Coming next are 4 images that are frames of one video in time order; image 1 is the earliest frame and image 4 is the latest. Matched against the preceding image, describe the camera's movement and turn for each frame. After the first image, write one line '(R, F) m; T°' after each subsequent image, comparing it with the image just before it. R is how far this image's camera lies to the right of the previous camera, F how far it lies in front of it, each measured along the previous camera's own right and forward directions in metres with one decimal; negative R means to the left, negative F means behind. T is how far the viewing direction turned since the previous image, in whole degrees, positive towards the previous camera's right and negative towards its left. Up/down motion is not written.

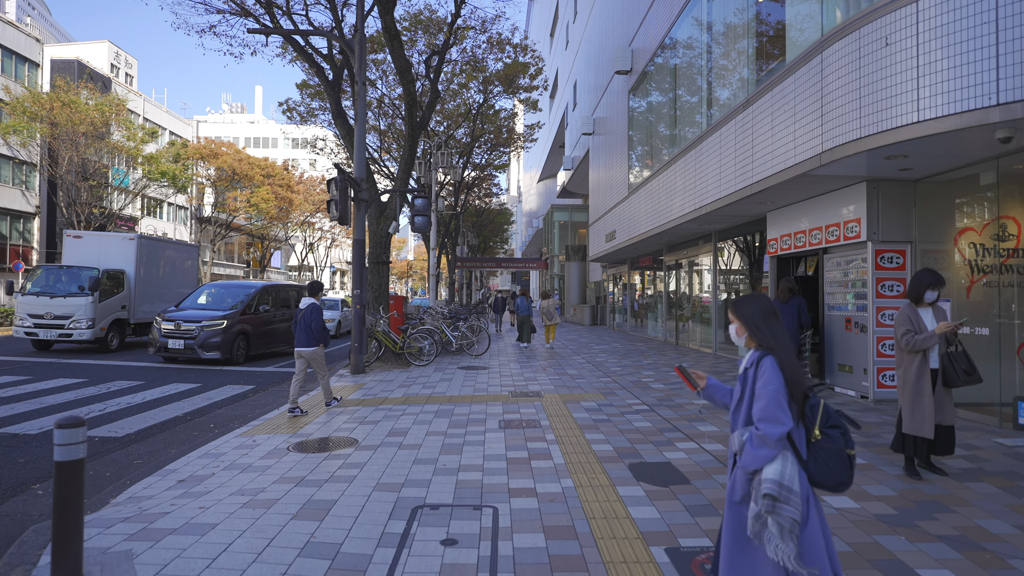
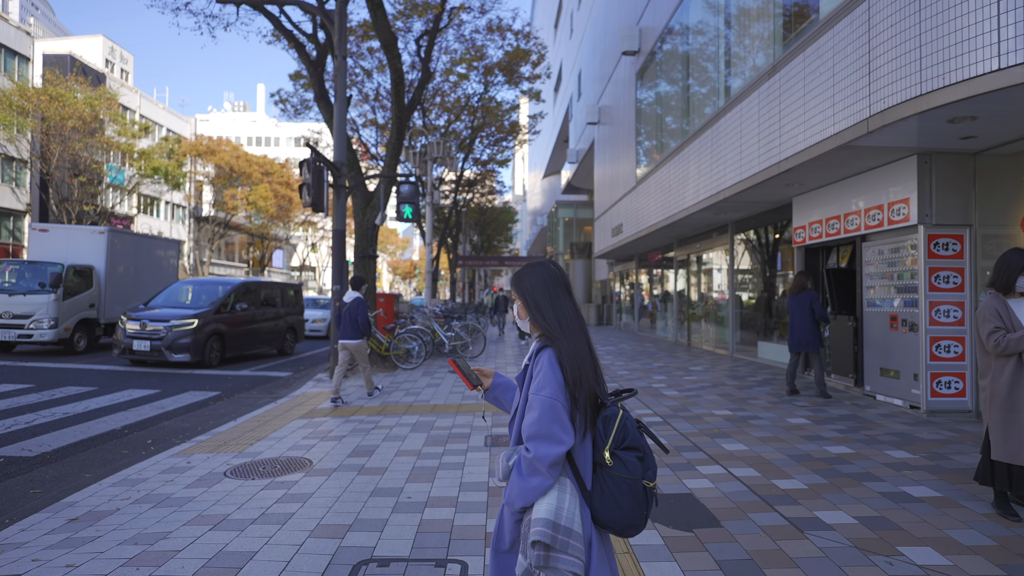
(+0.1, +0.8) m; 0°
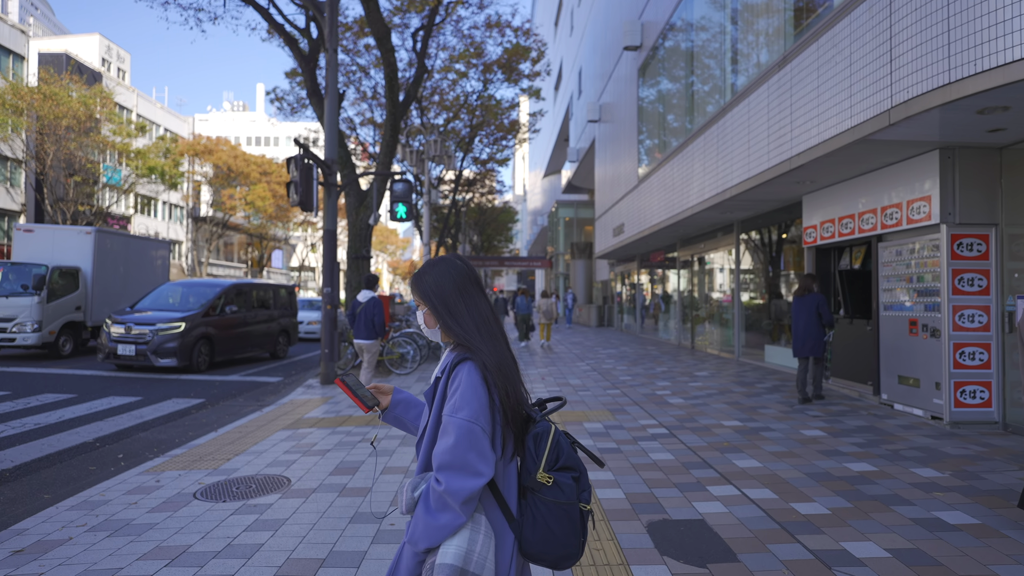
(0.0, +0.3) m; 0°
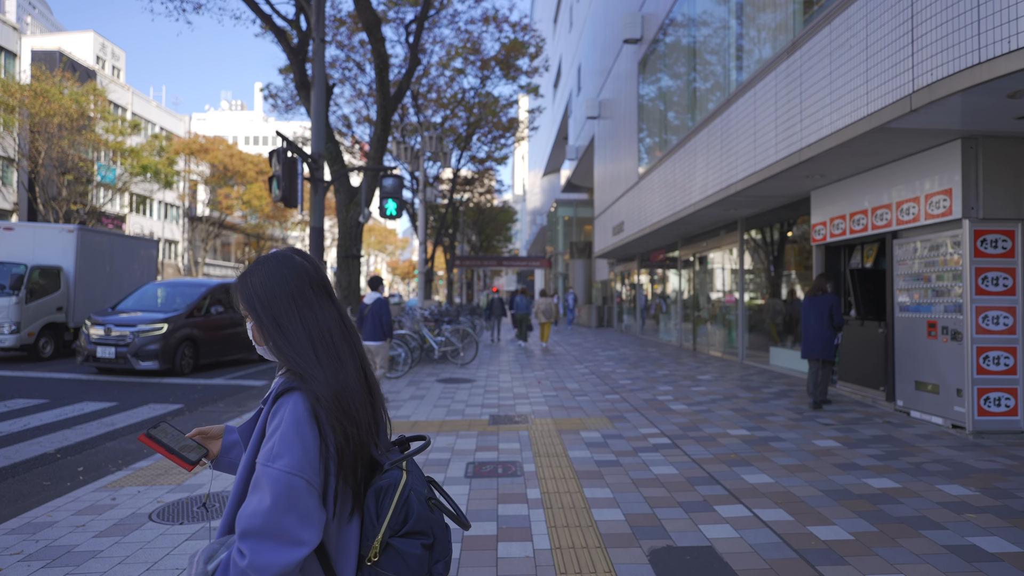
(+0.1, +0.3) m; 0°
